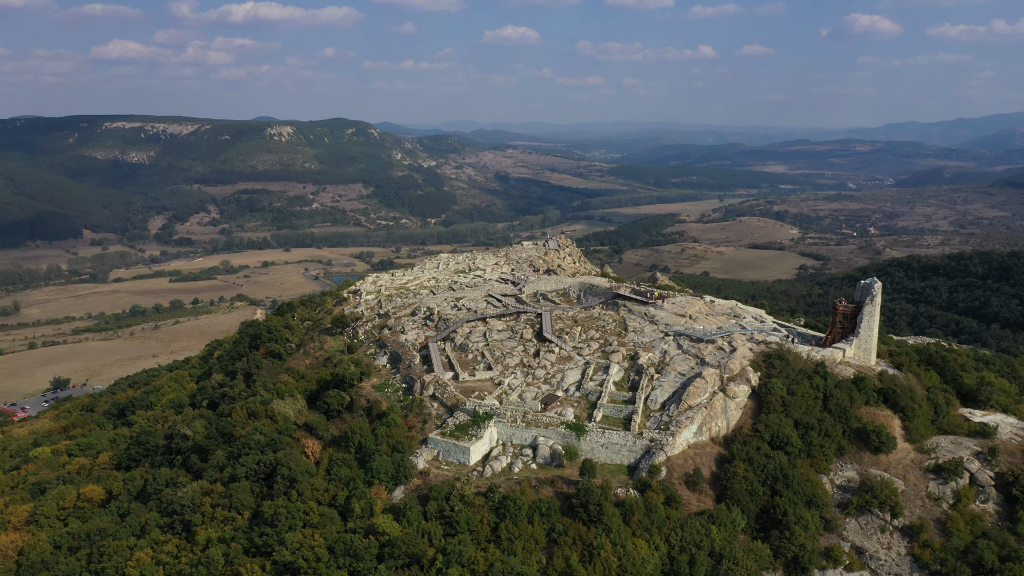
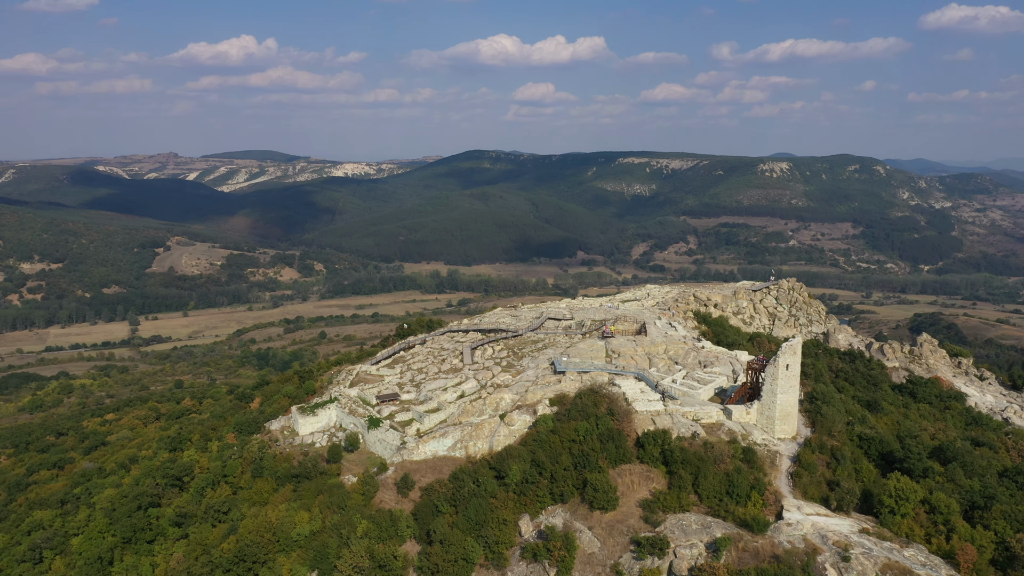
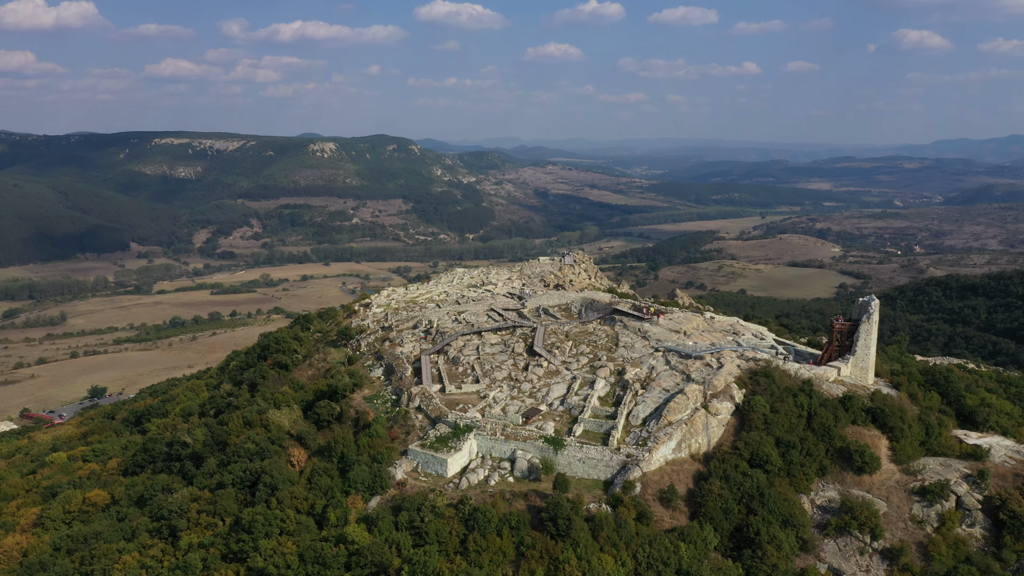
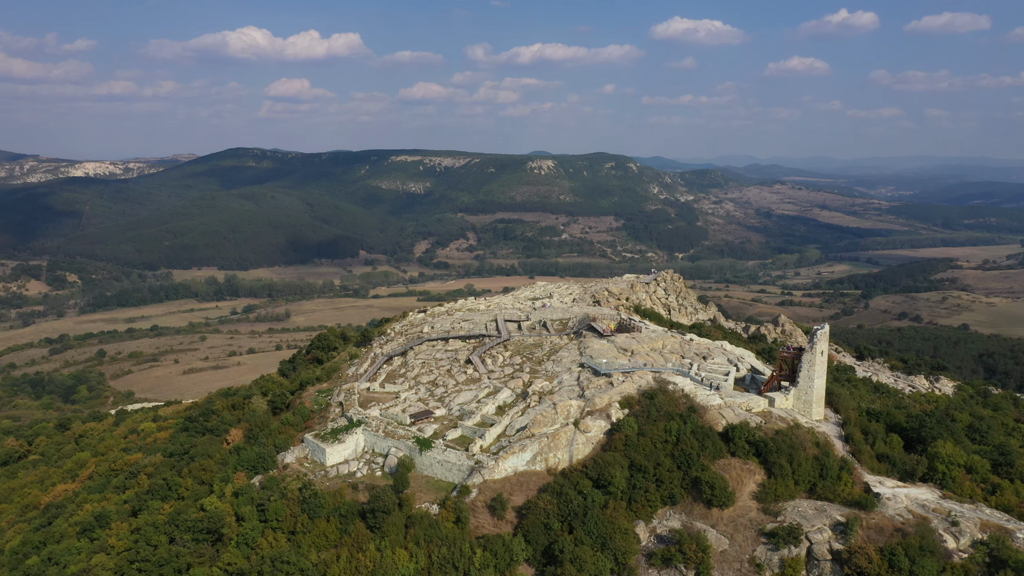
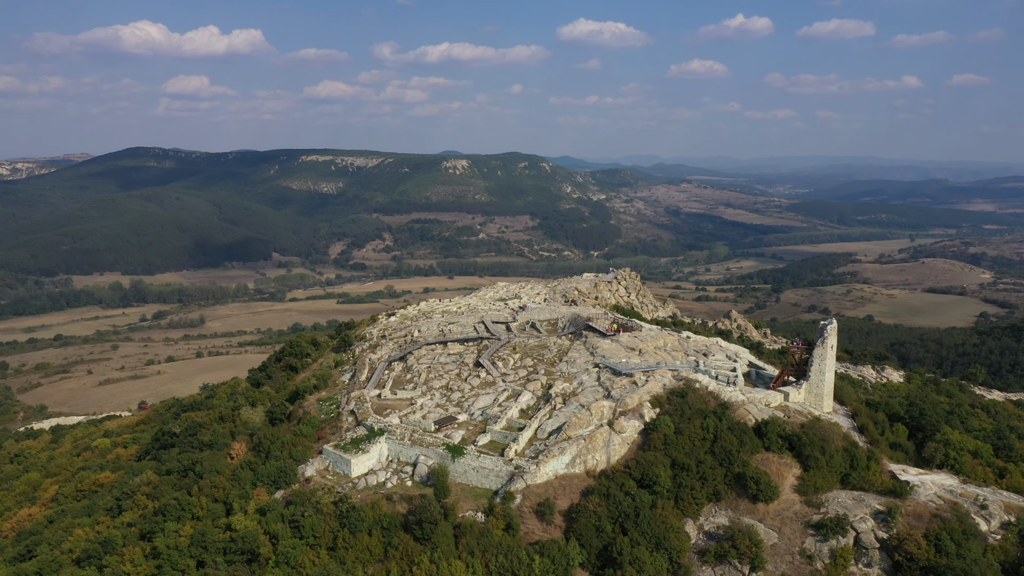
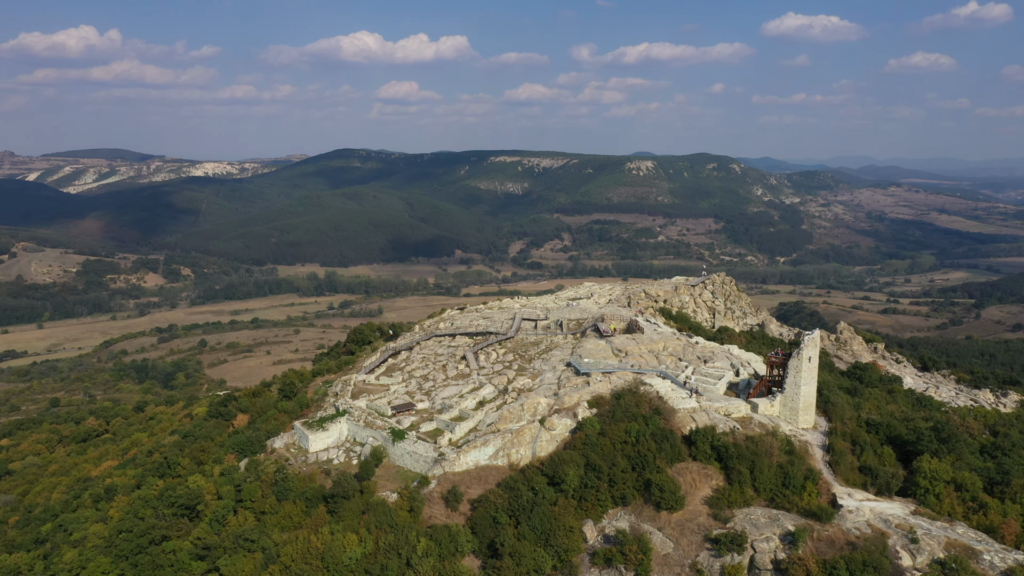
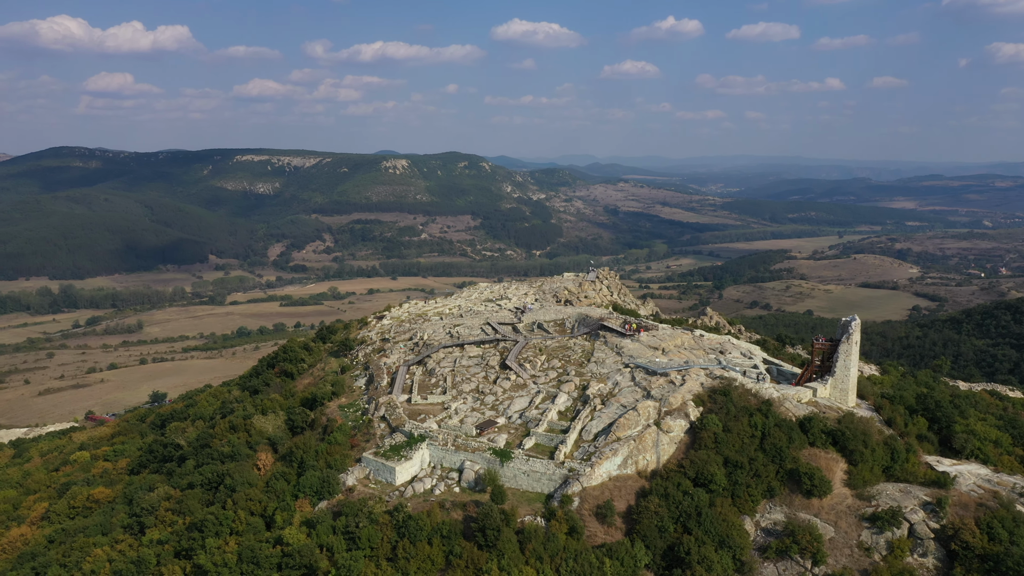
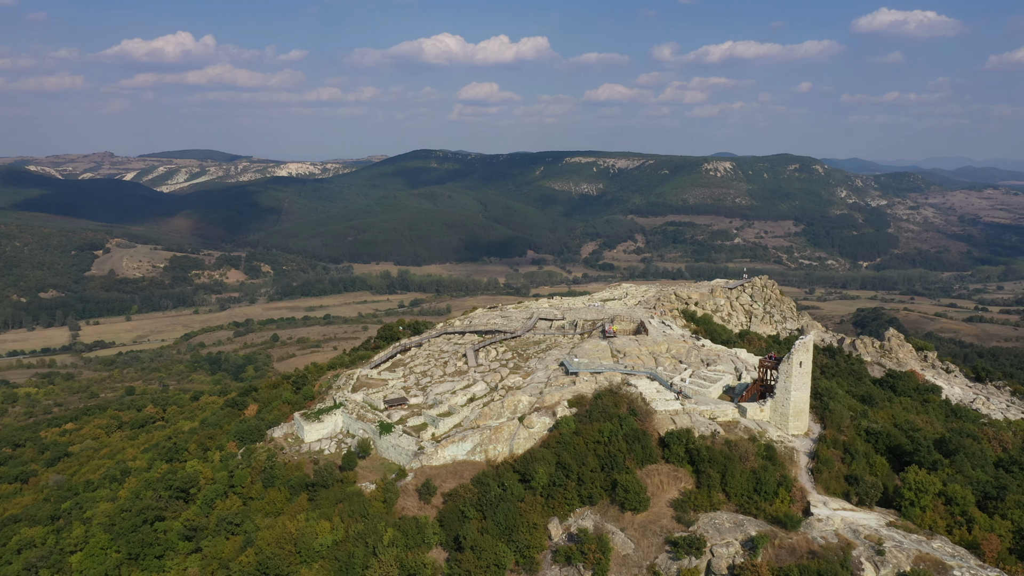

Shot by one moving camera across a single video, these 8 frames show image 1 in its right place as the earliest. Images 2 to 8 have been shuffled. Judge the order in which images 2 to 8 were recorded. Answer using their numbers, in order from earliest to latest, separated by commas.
3, 7, 5, 4, 6, 8, 2
